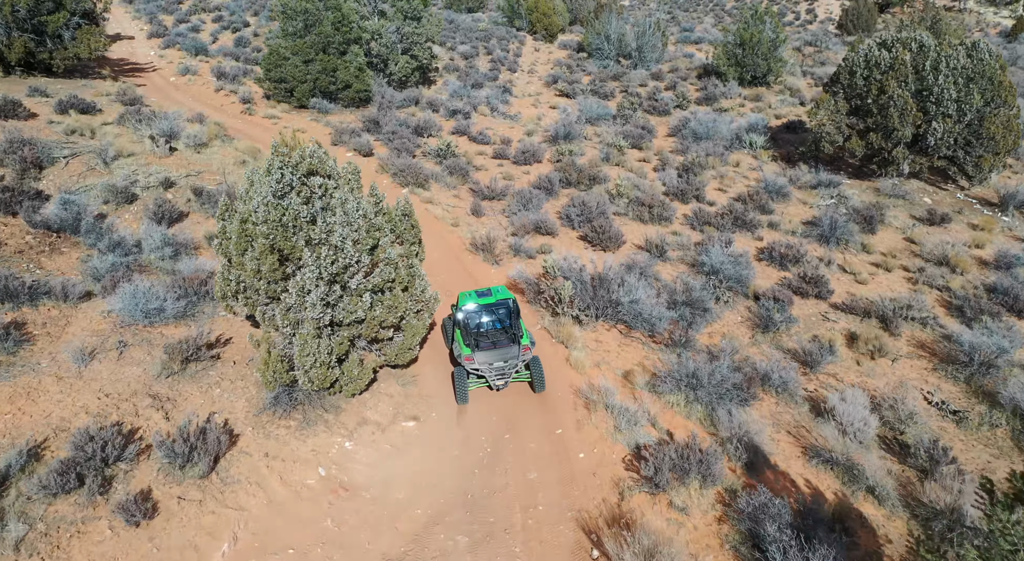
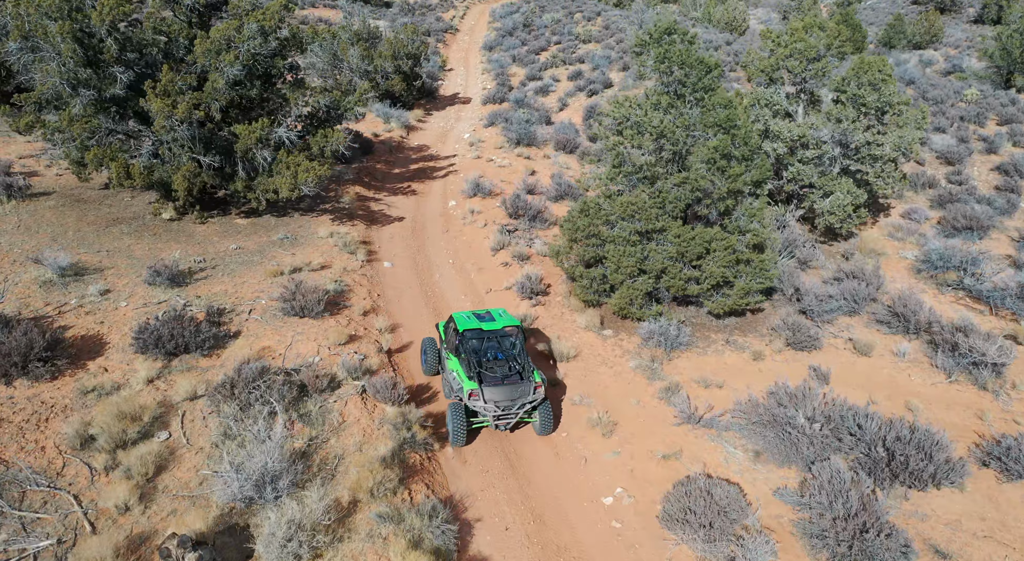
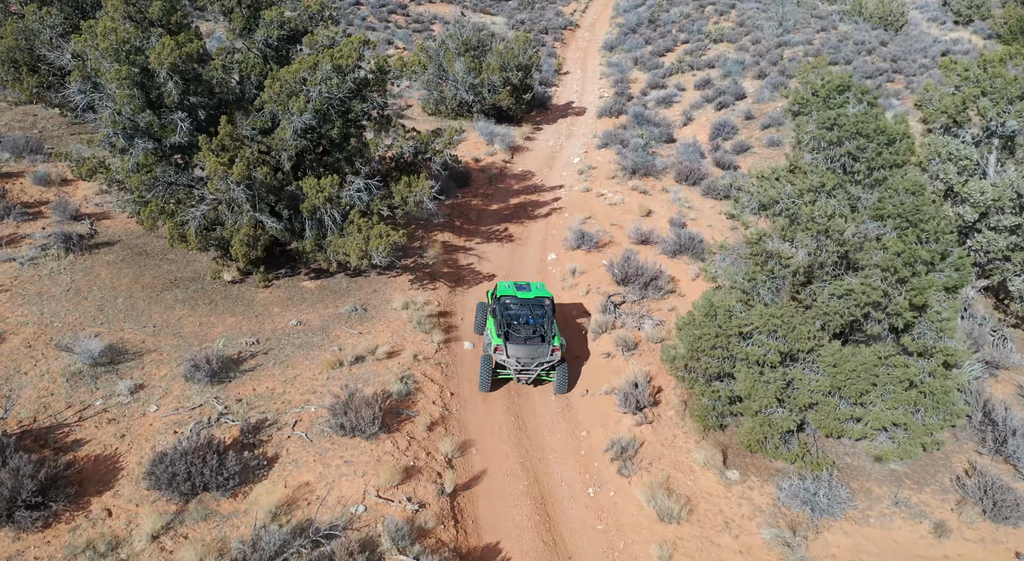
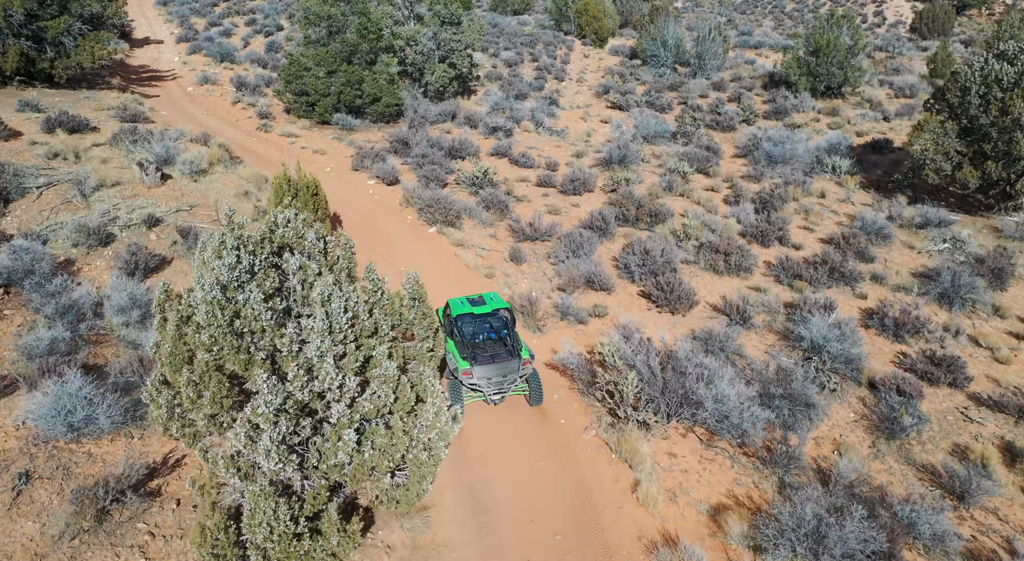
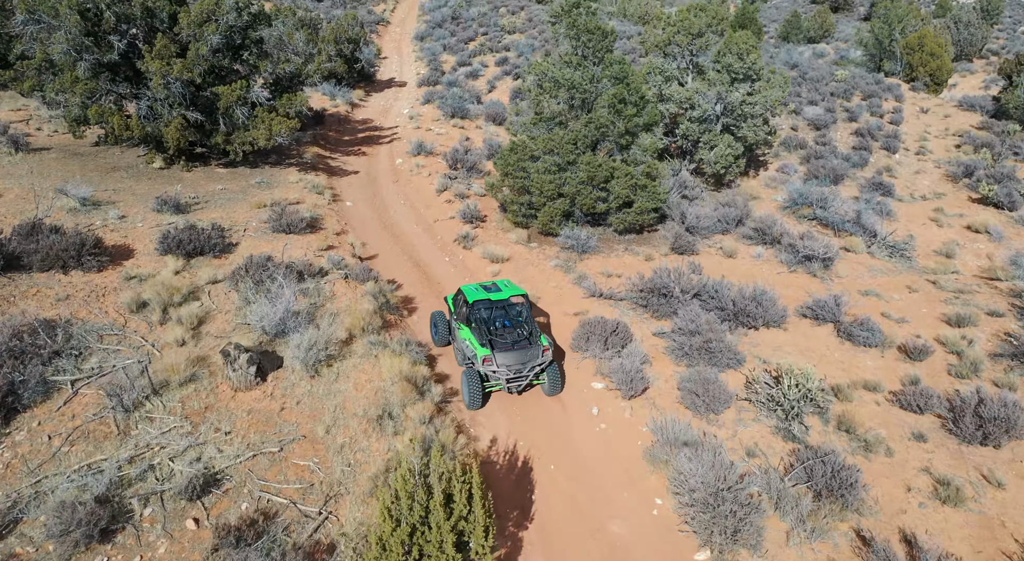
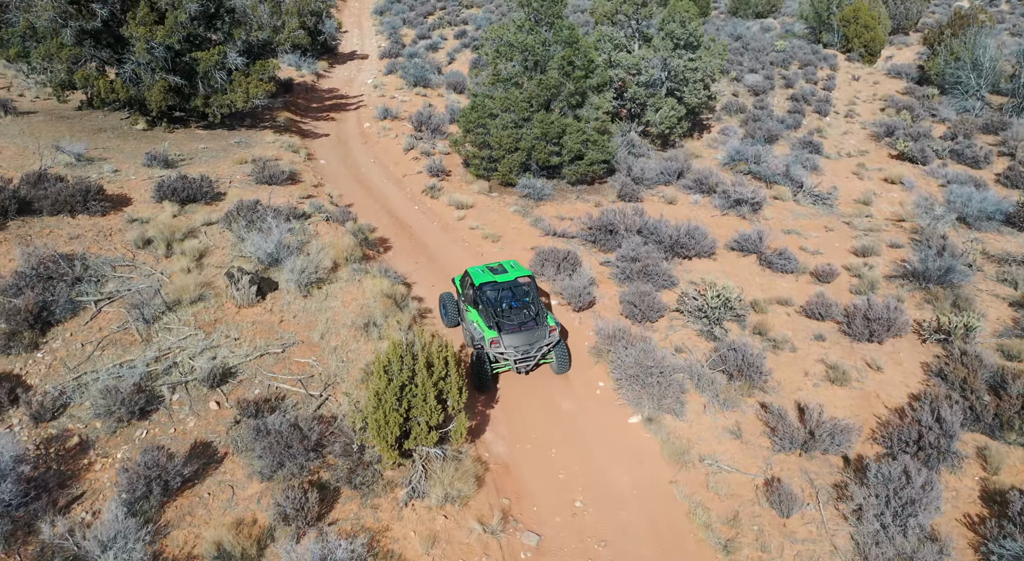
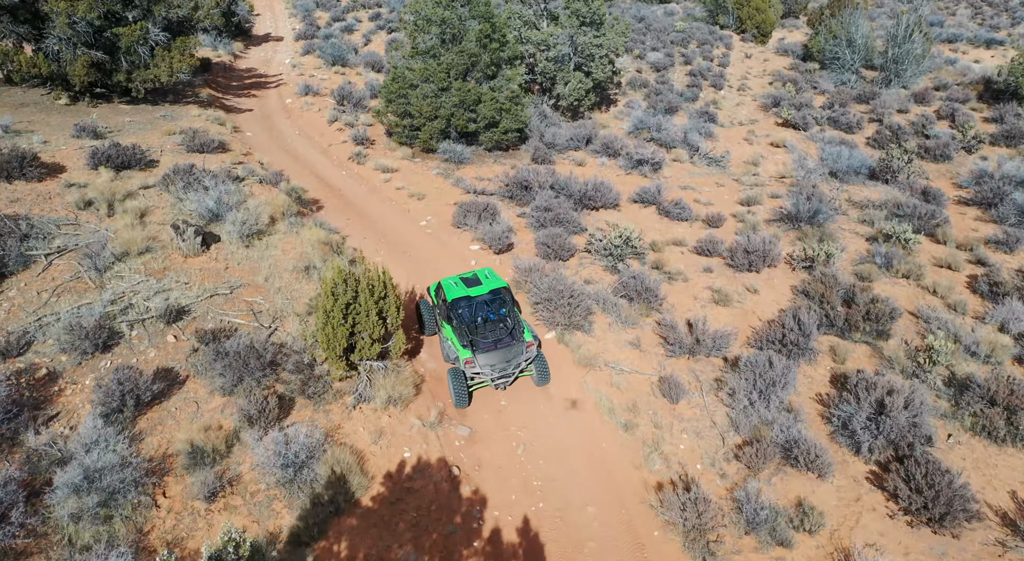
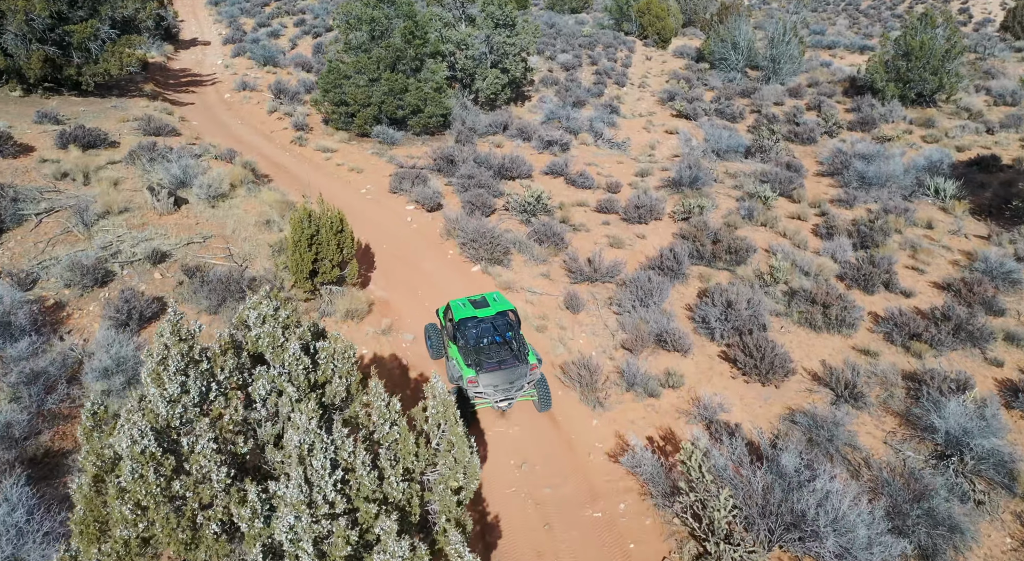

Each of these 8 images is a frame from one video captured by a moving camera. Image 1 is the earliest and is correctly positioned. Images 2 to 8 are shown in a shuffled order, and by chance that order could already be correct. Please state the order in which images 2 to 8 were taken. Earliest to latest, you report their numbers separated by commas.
4, 8, 7, 6, 5, 2, 3
